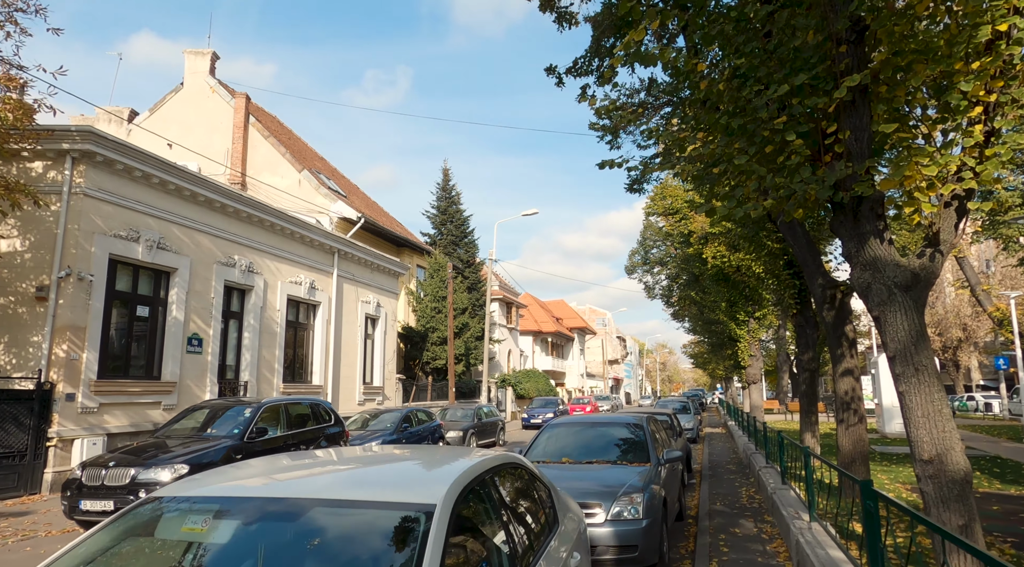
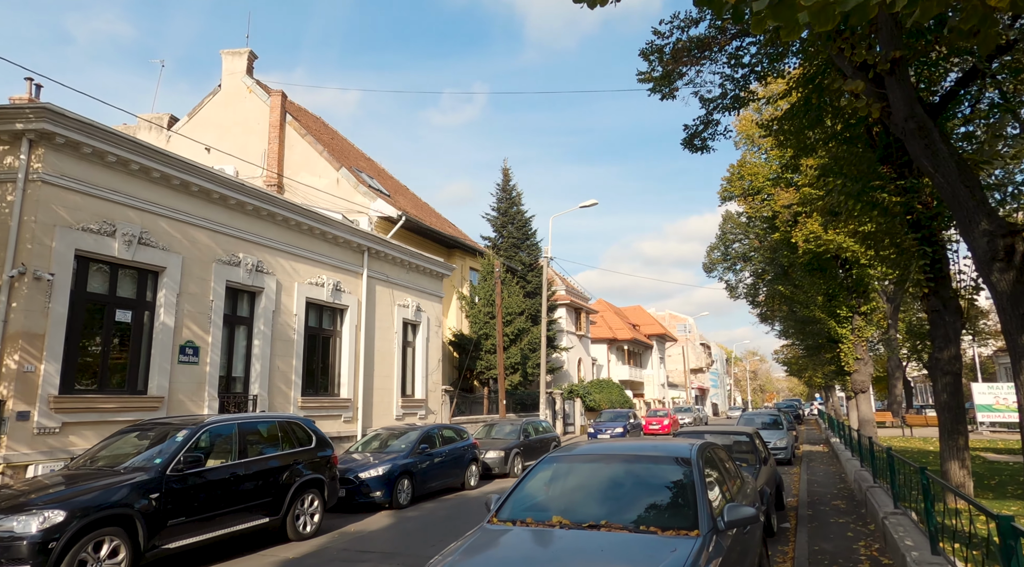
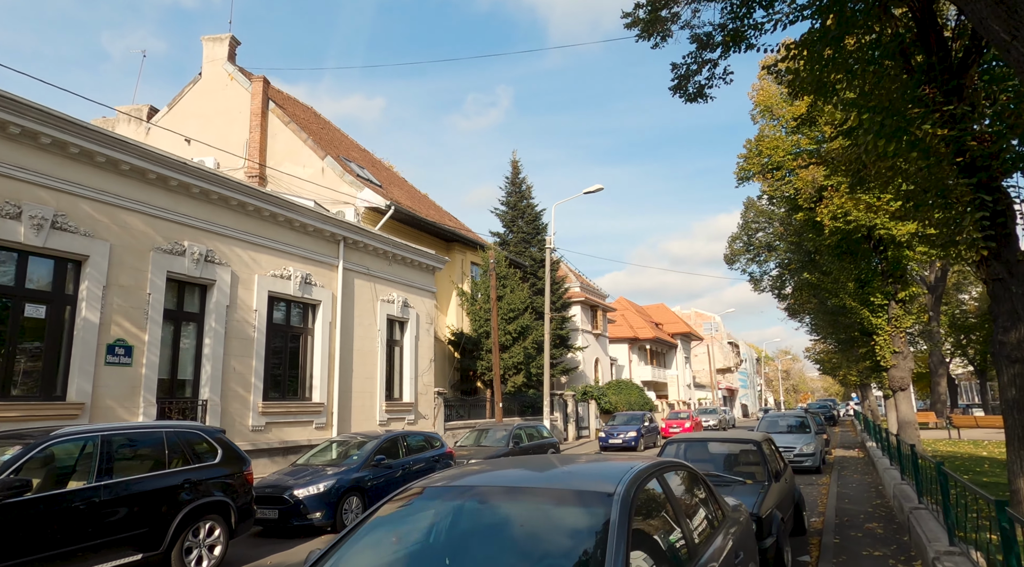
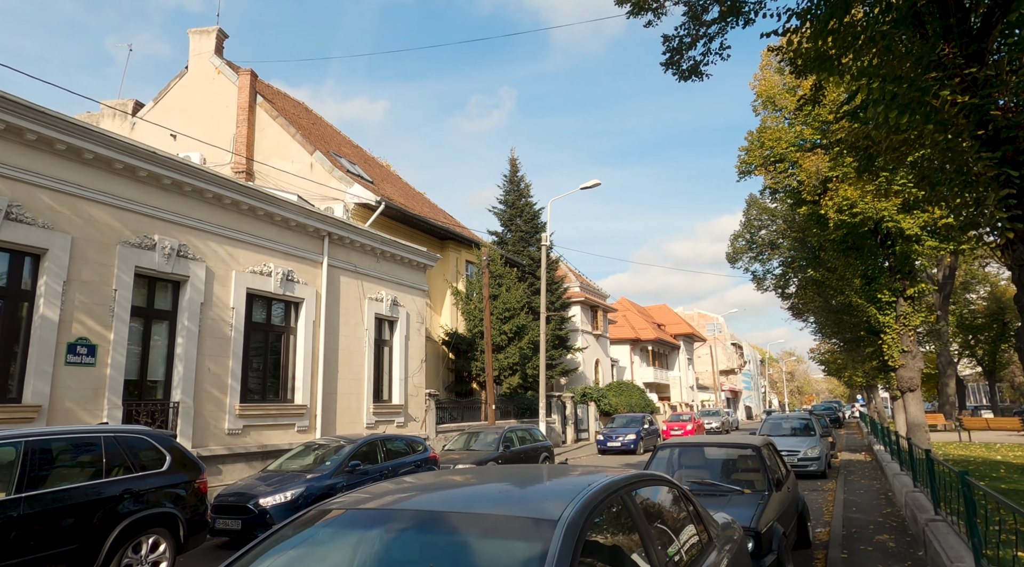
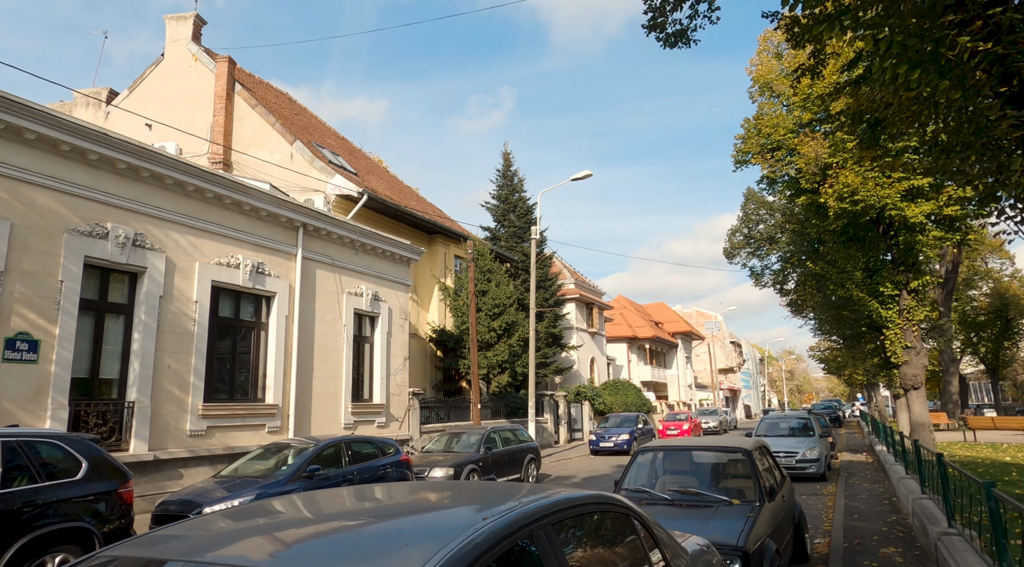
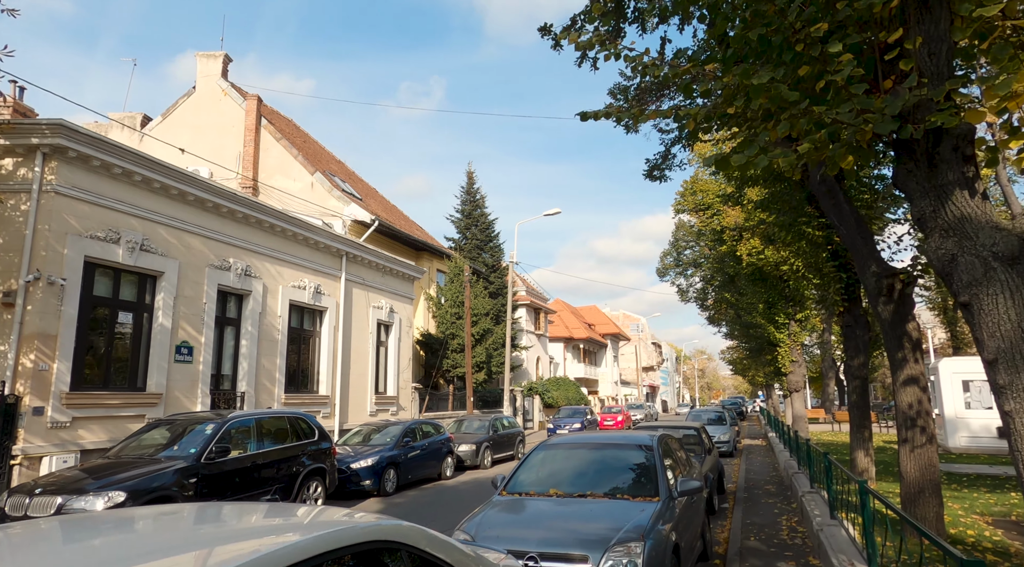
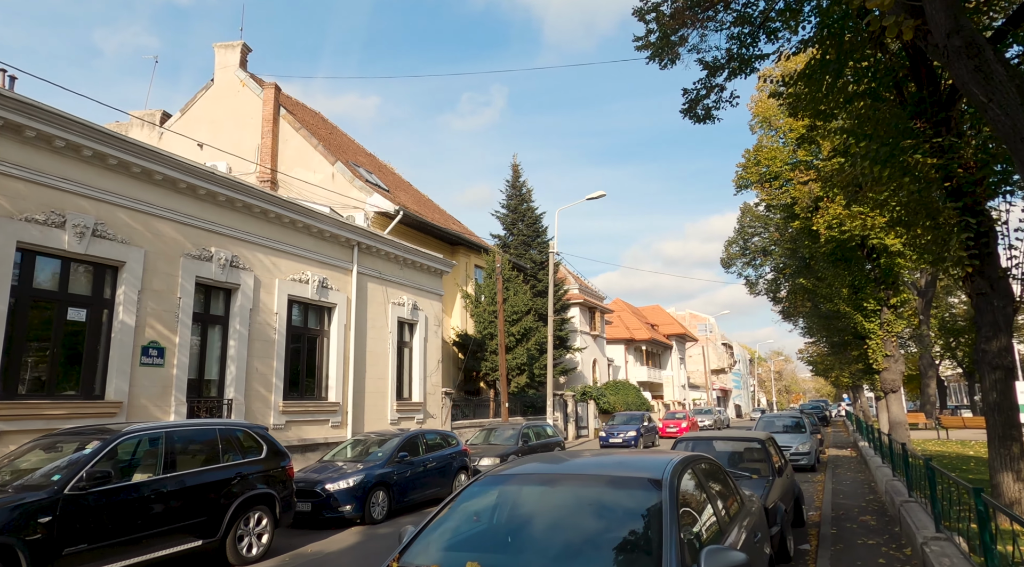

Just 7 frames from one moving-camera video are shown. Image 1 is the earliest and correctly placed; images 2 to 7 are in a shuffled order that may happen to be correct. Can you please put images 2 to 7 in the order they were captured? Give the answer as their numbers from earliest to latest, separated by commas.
6, 2, 7, 3, 4, 5
